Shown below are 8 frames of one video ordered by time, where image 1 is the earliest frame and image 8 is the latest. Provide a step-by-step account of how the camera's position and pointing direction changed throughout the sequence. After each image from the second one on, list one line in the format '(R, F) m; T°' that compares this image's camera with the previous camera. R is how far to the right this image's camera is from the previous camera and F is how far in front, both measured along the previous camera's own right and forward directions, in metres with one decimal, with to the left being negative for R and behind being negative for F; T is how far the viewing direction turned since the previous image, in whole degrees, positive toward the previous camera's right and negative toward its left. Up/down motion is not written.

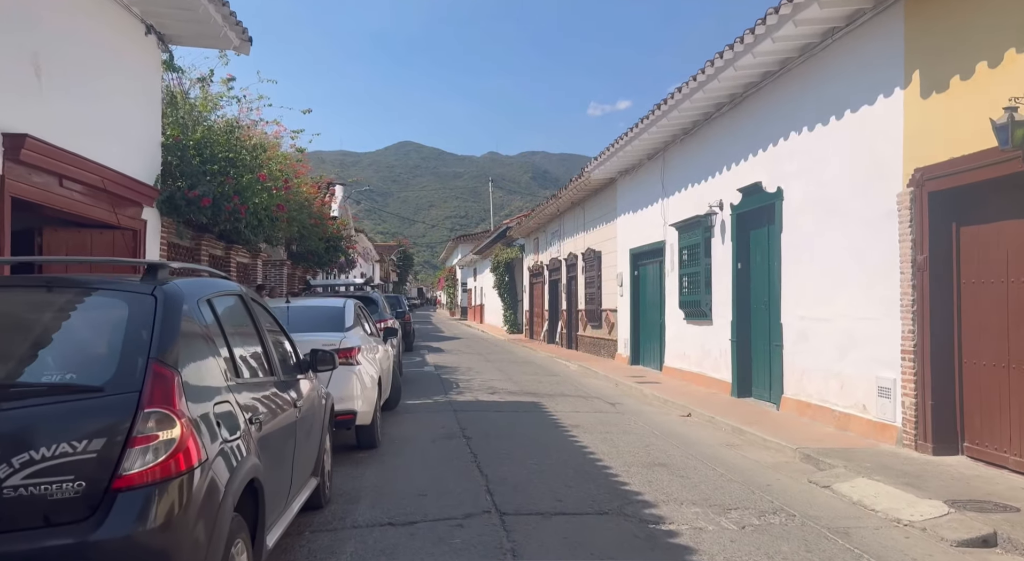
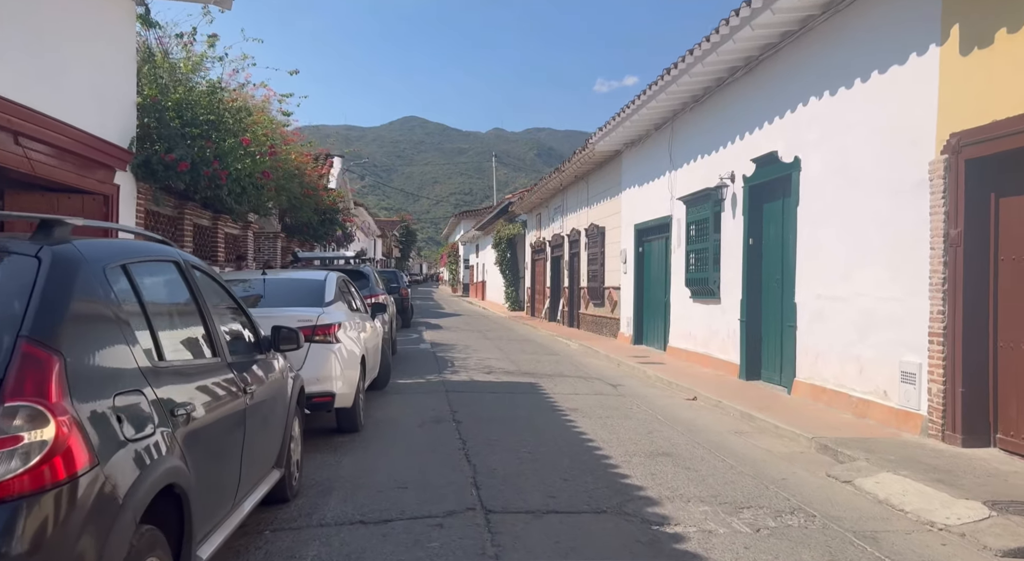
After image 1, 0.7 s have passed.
(+0.1, +0.6) m; 0°
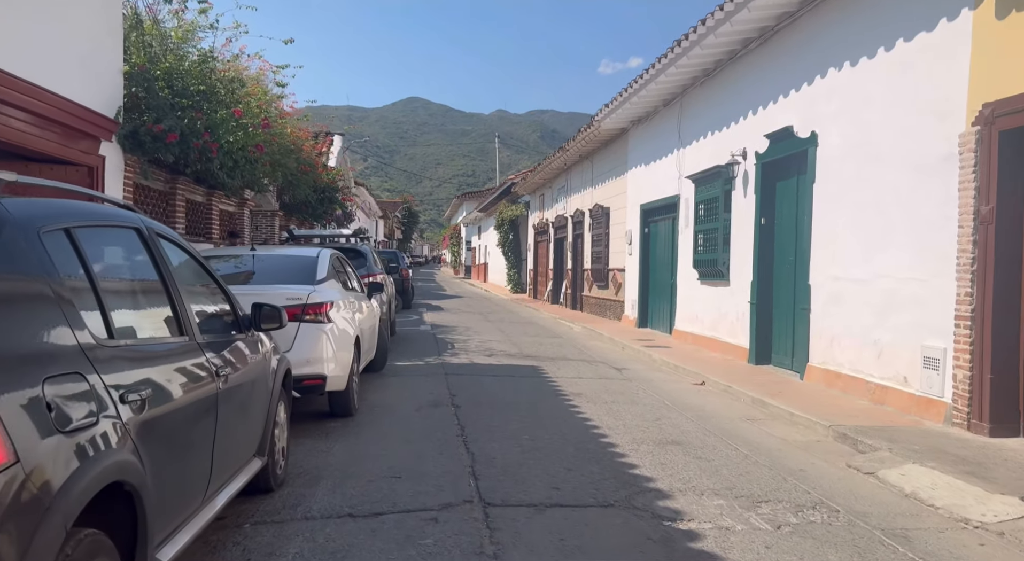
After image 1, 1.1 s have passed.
(0.0, +0.4) m; 0°
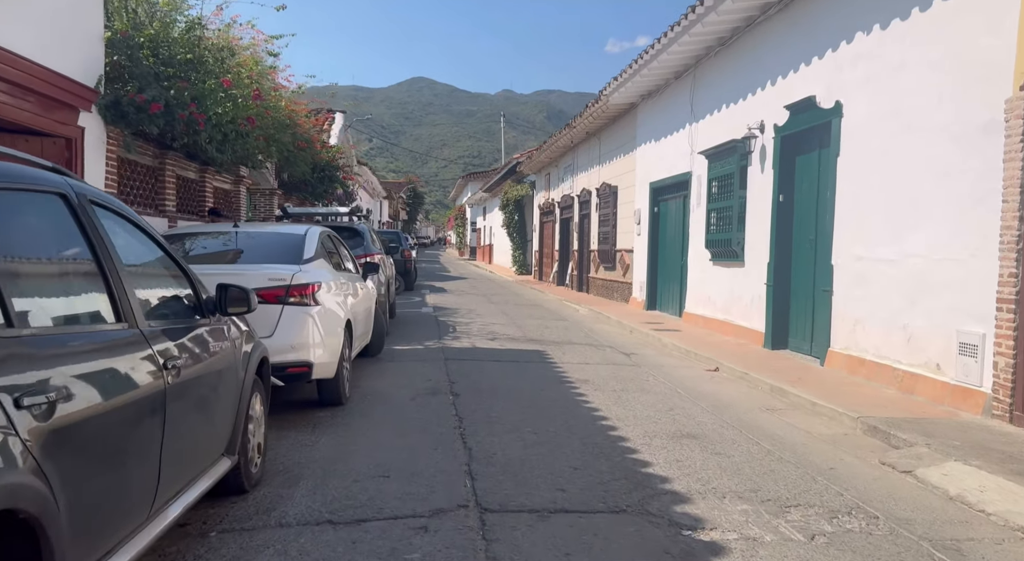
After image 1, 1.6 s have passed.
(0.0, +0.5) m; 0°
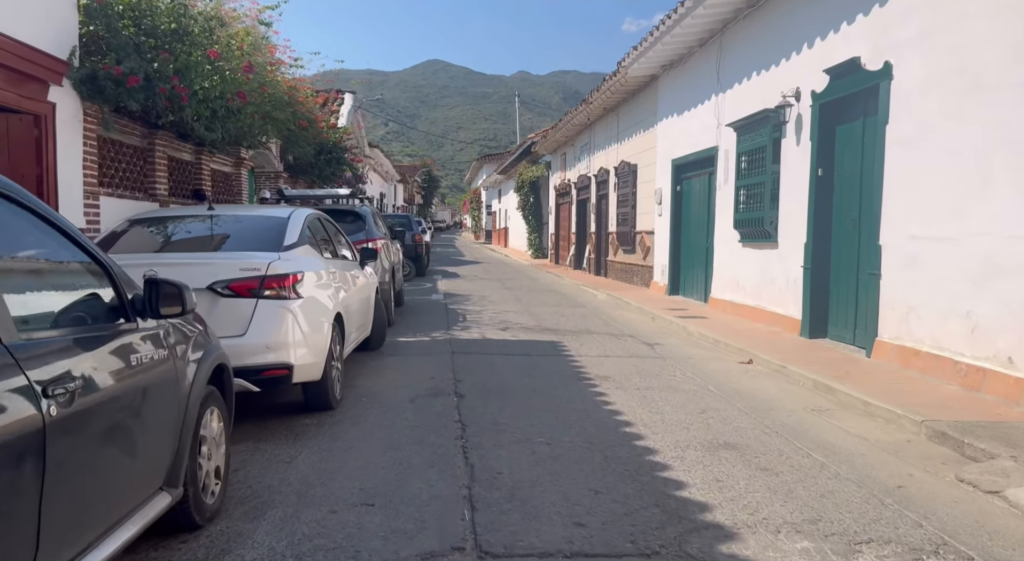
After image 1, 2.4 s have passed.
(+0.1, +0.8) m; -1°
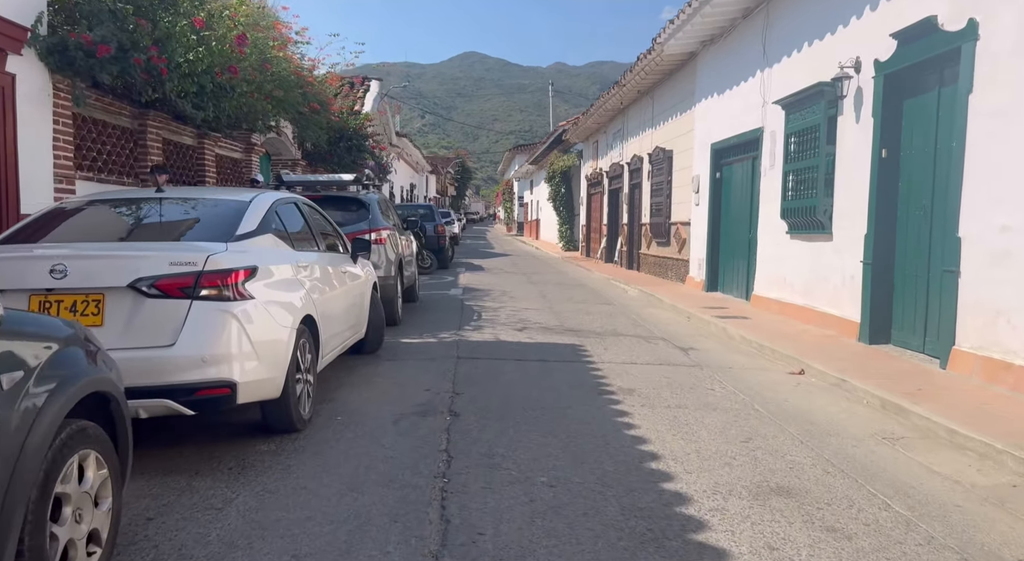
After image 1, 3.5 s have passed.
(+0.2, +1.1) m; -3°
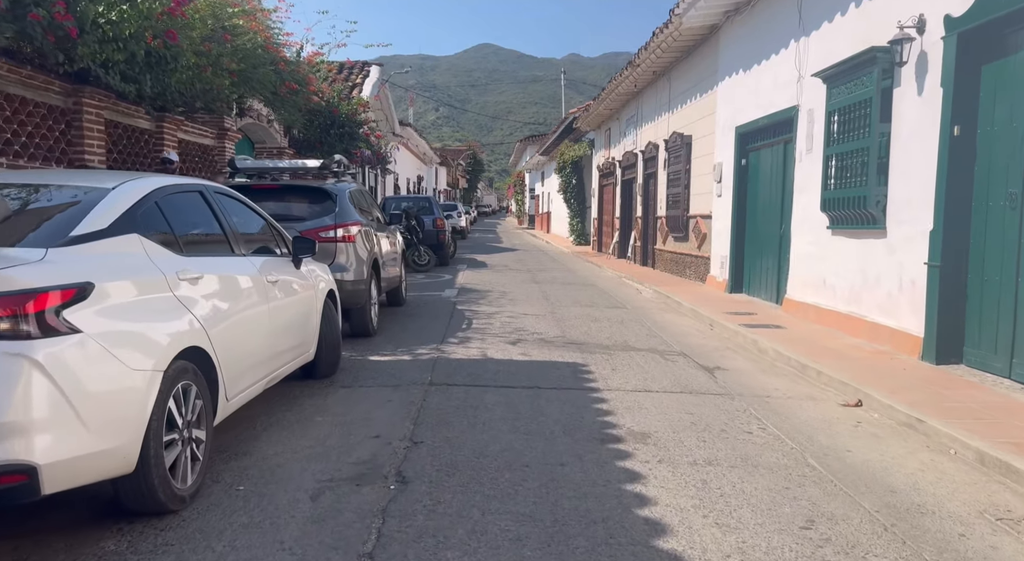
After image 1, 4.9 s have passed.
(+0.2, +1.5) m; -1°
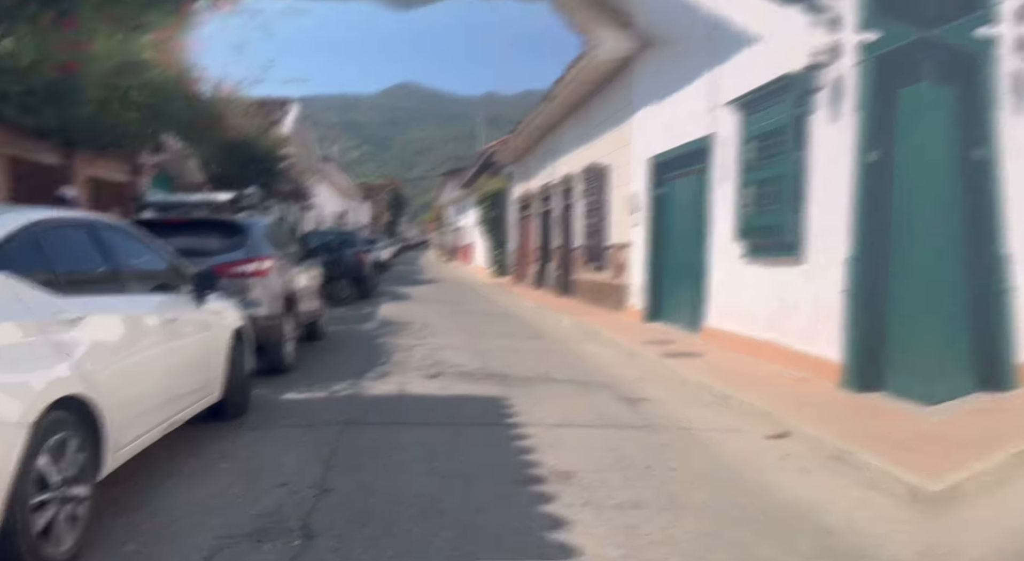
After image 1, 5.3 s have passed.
(+0.1, +0.2) m; +4°
